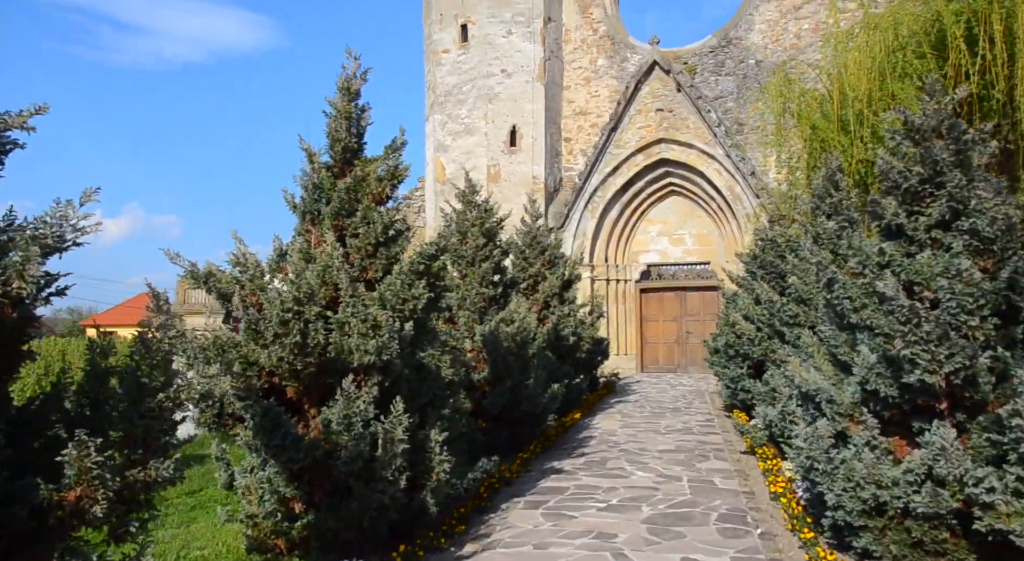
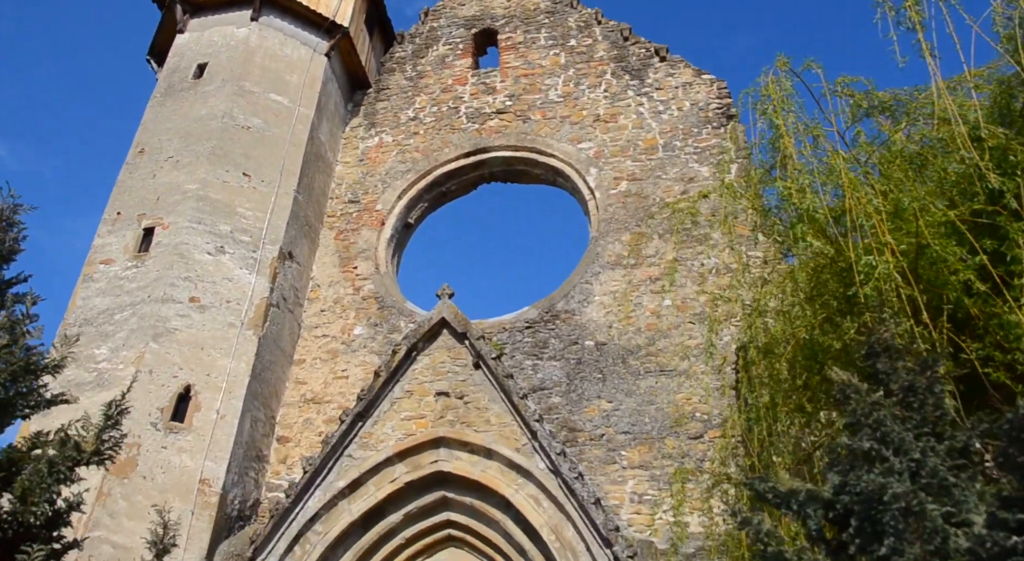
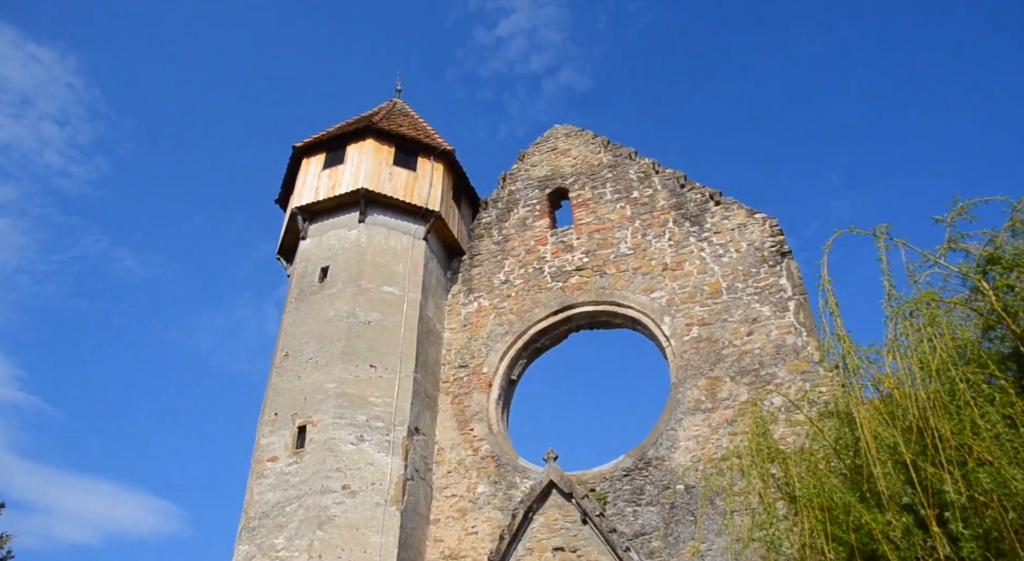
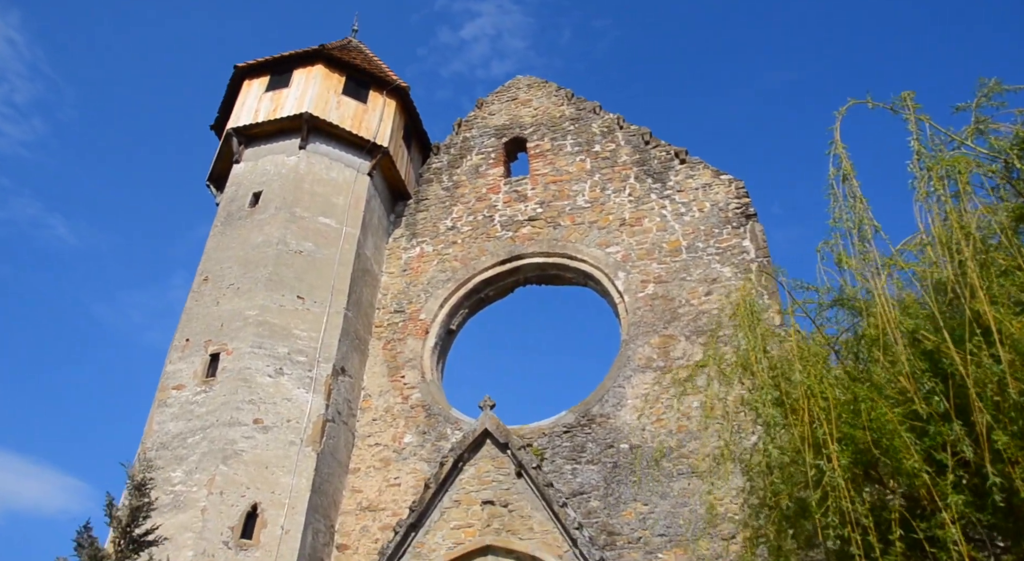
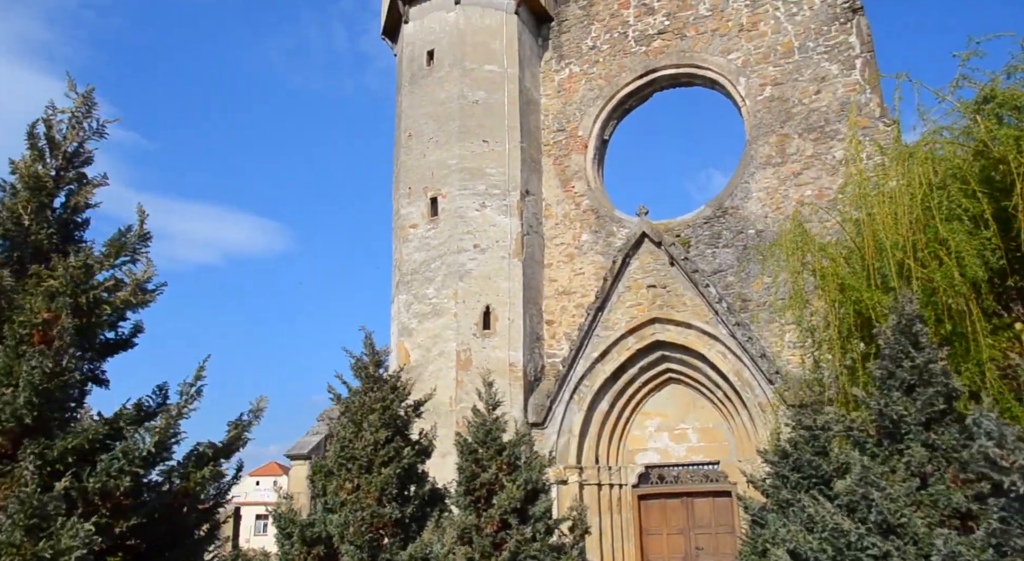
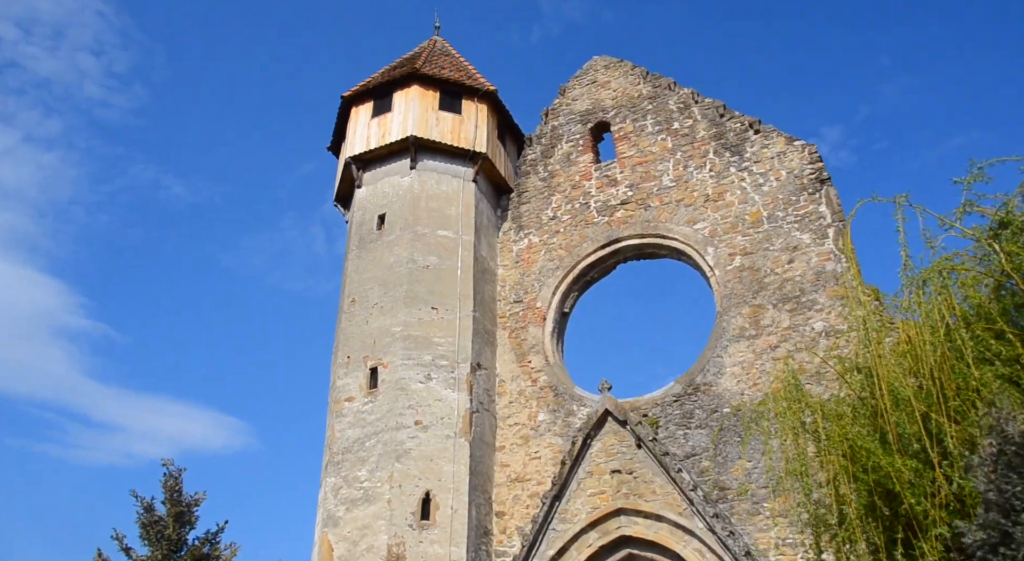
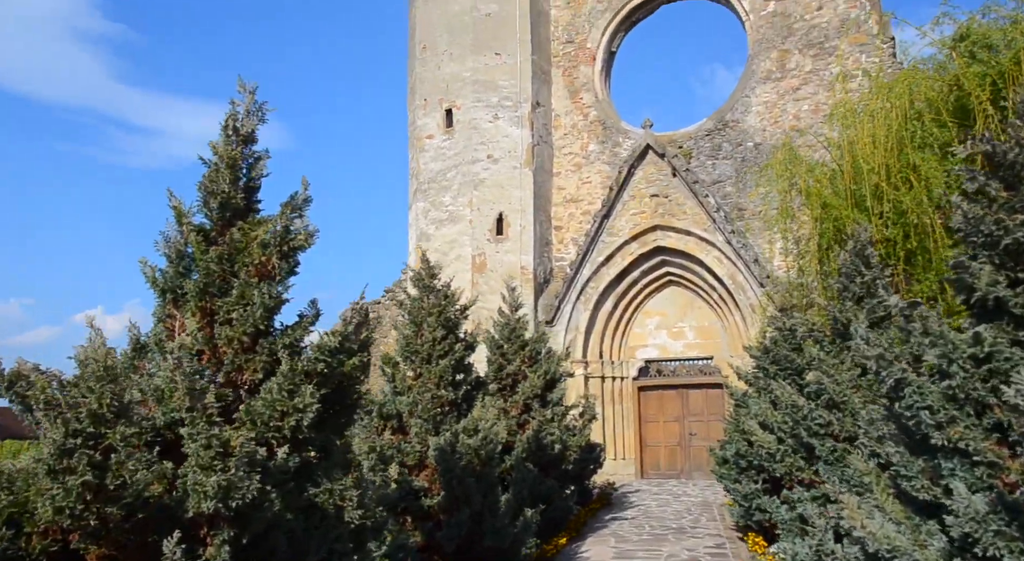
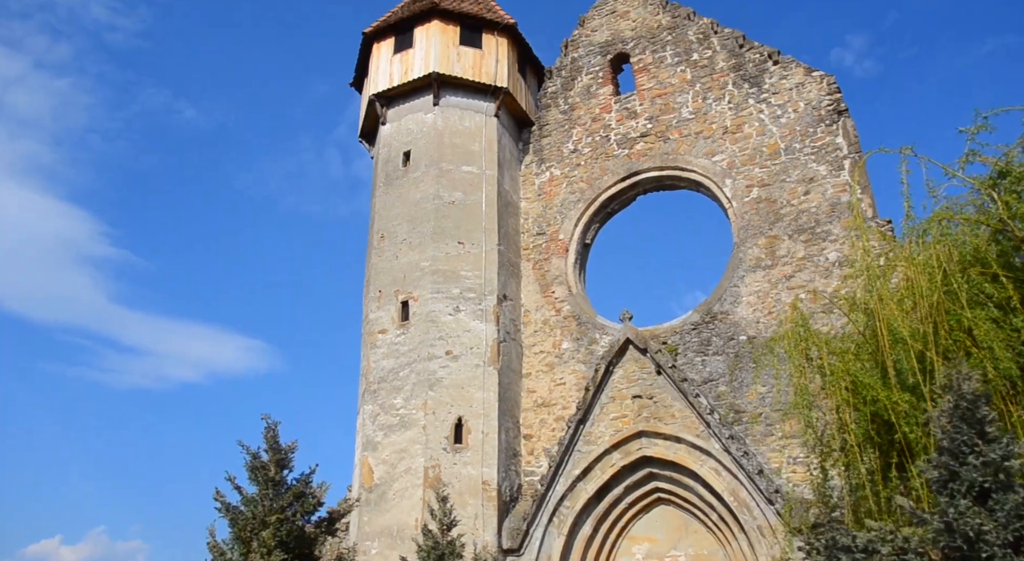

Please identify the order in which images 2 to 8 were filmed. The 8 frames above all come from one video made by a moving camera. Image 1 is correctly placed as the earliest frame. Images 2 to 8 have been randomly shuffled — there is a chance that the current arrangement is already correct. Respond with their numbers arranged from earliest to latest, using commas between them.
7, 5, 8, 6, 3, 4, 2
